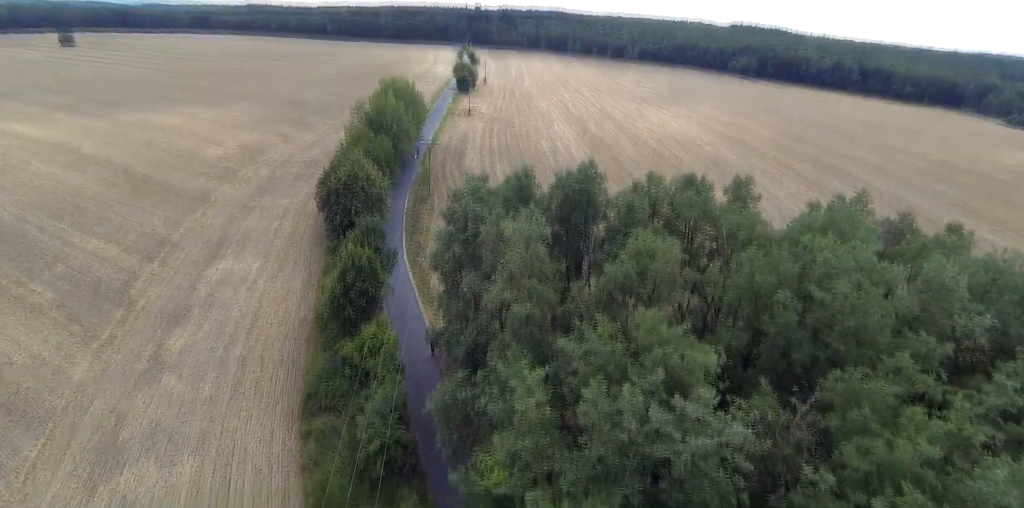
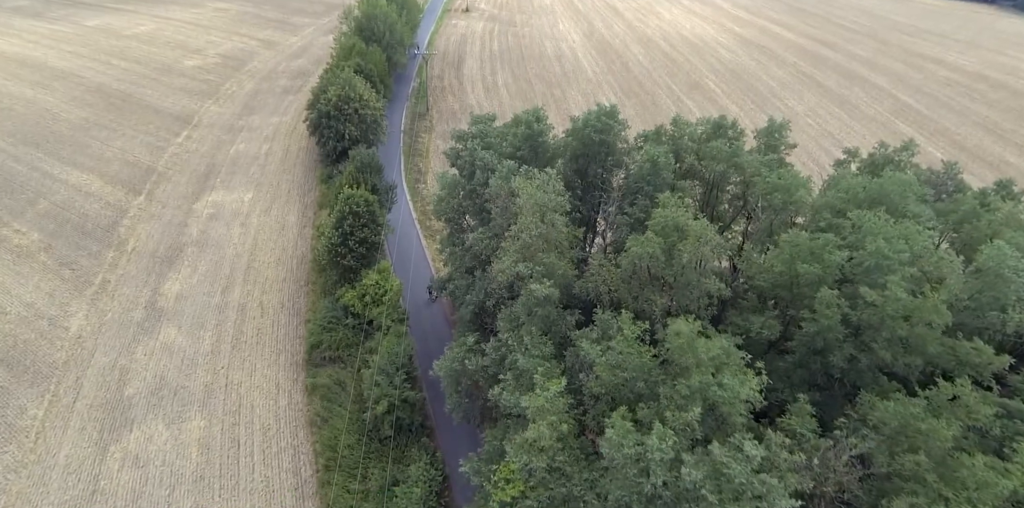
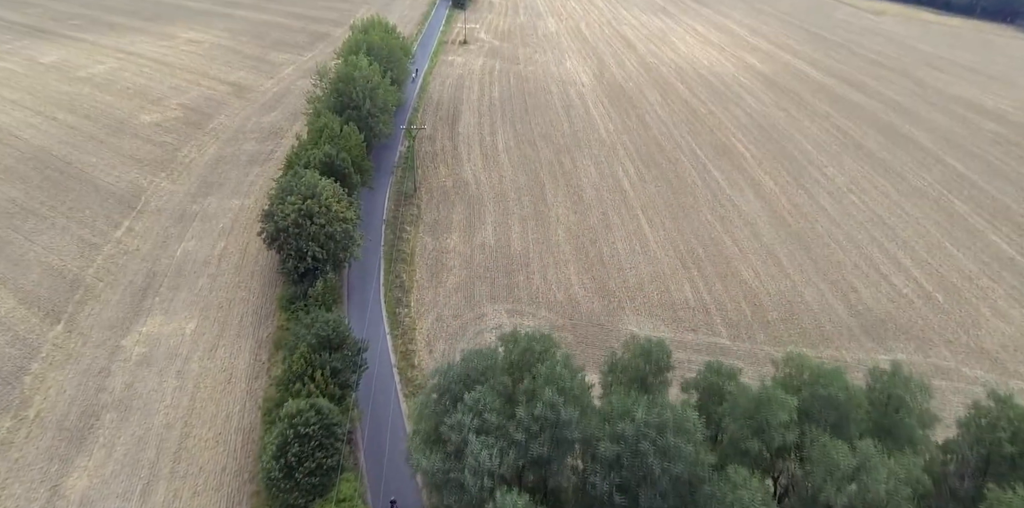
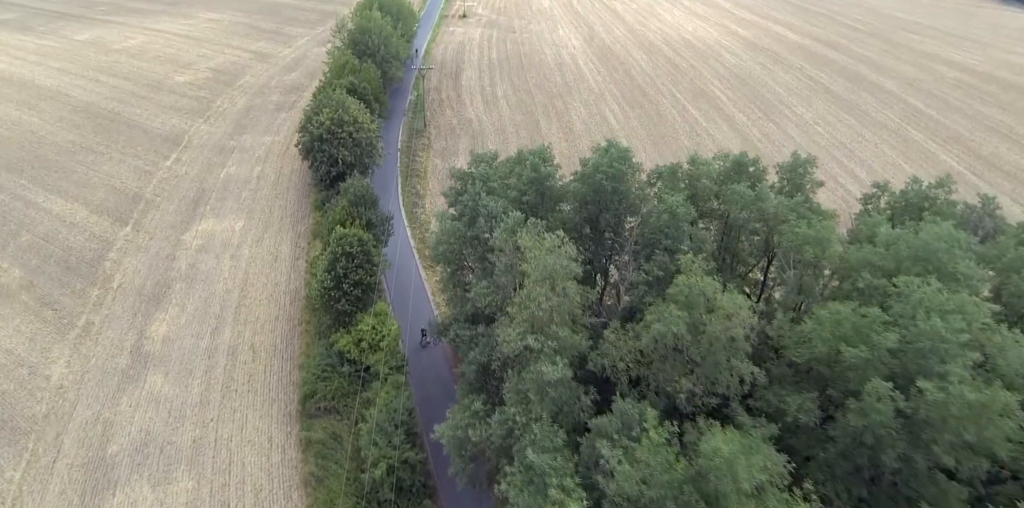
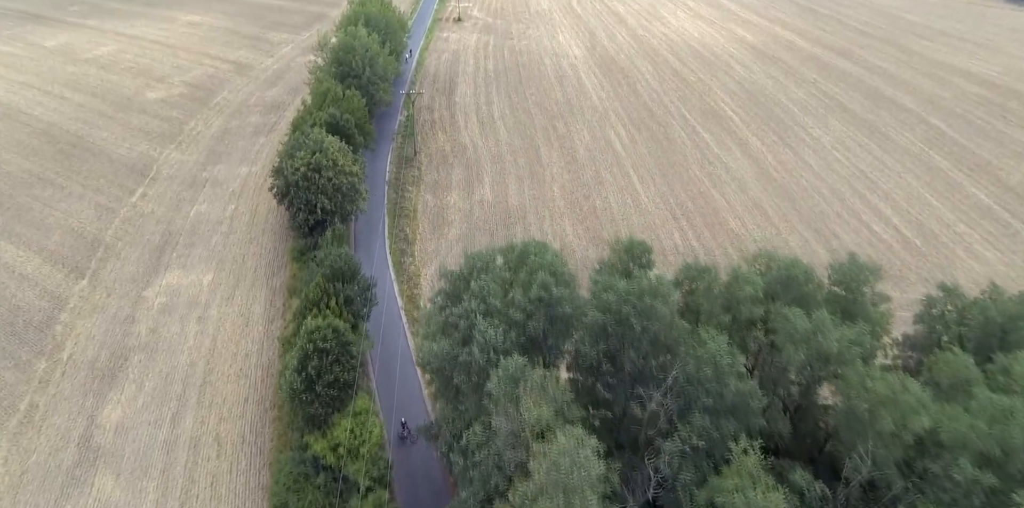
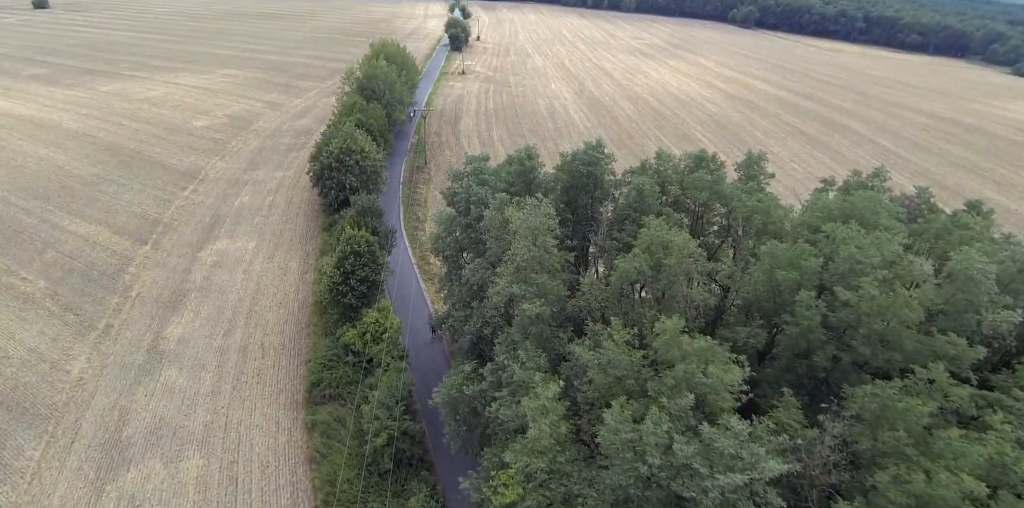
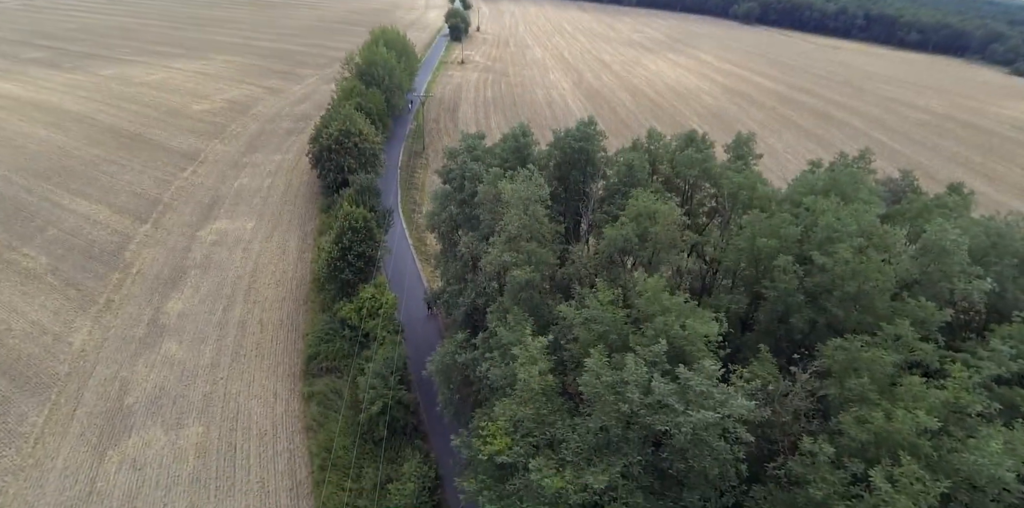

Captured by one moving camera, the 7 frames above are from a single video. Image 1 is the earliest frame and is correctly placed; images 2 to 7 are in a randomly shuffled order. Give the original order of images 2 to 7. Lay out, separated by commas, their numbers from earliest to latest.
7, 6, 2, 4, 5, 3
